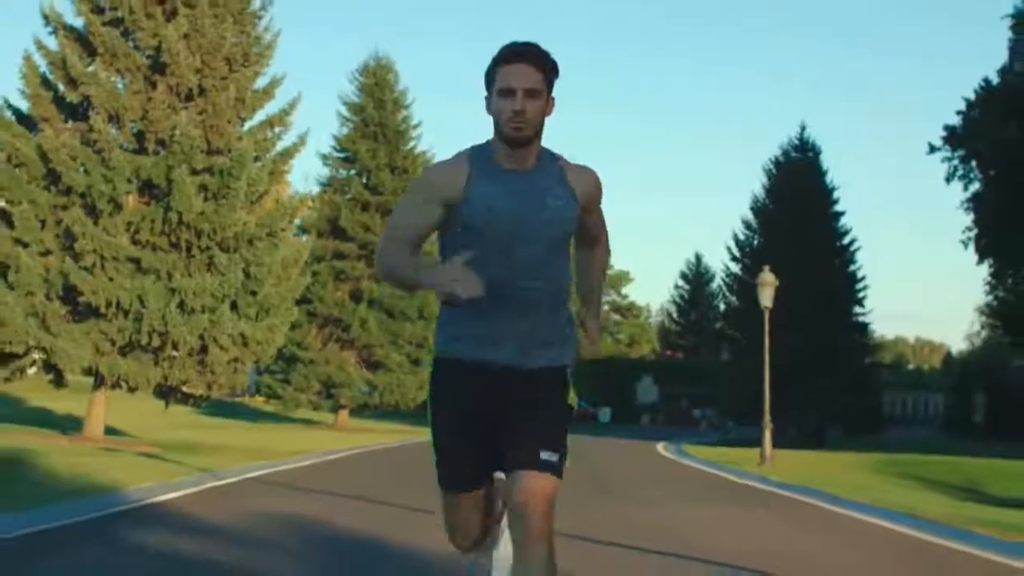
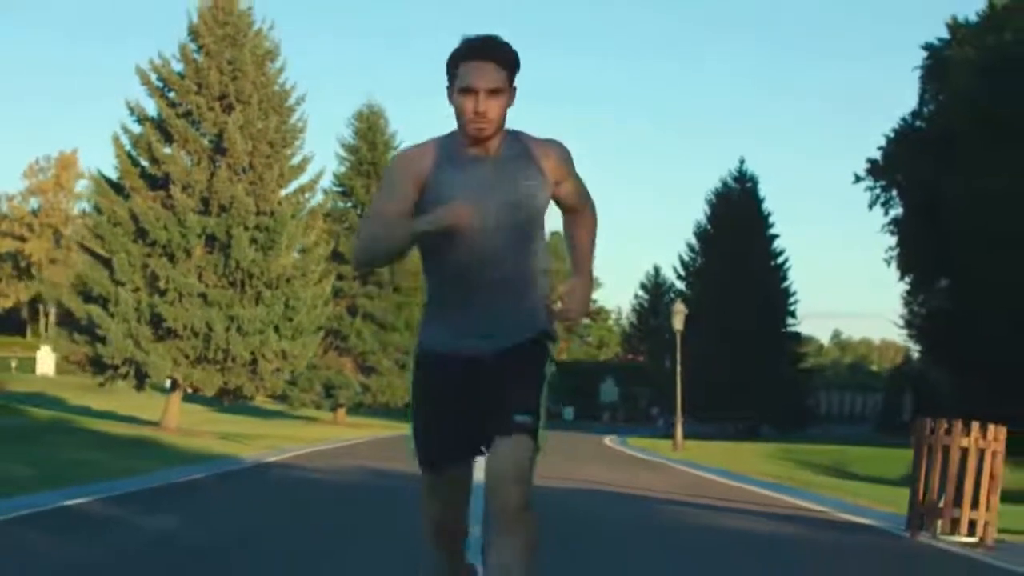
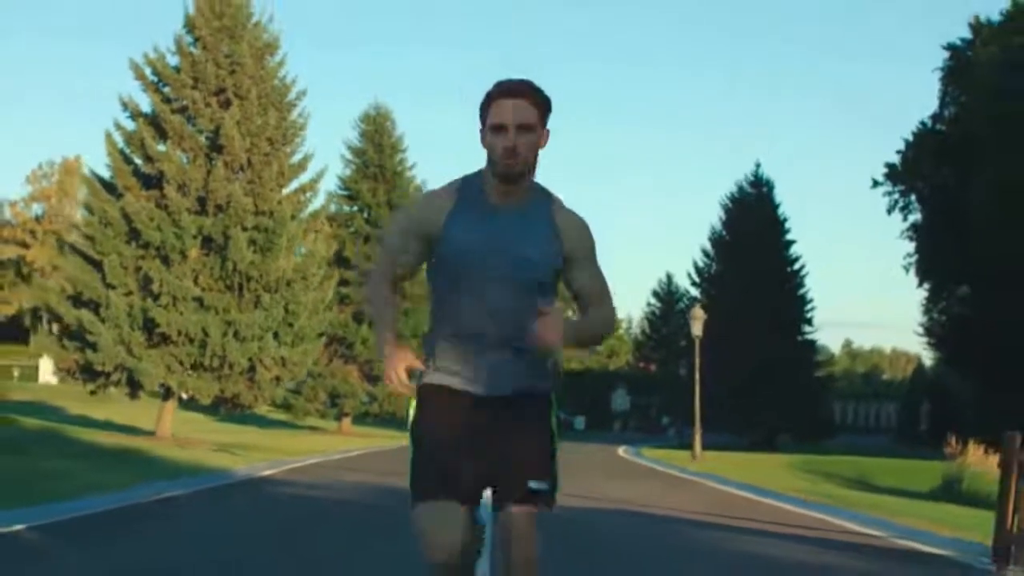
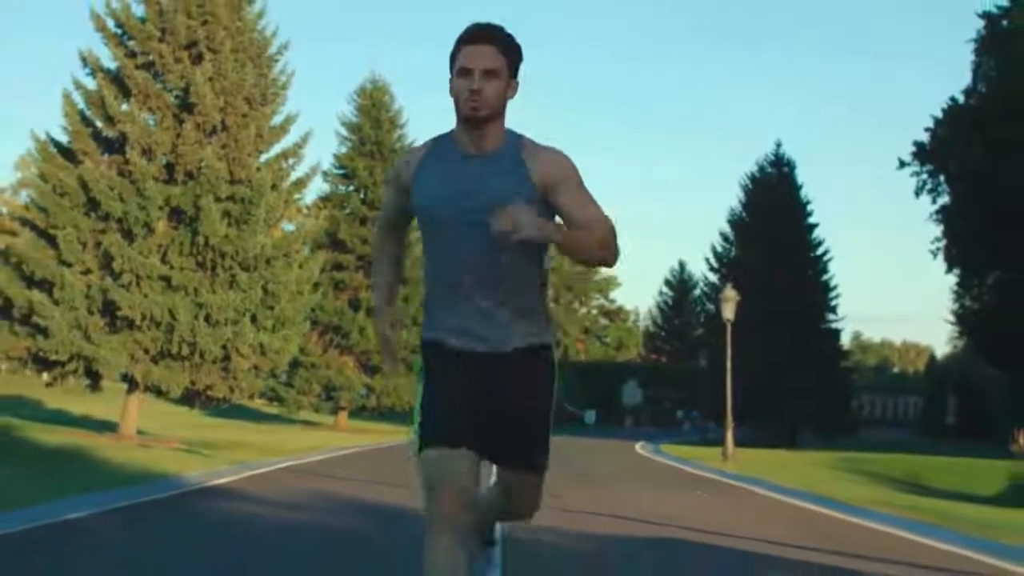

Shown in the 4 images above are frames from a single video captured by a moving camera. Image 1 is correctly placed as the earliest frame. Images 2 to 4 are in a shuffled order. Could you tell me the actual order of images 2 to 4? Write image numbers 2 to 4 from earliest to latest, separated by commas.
4, 3, 2
